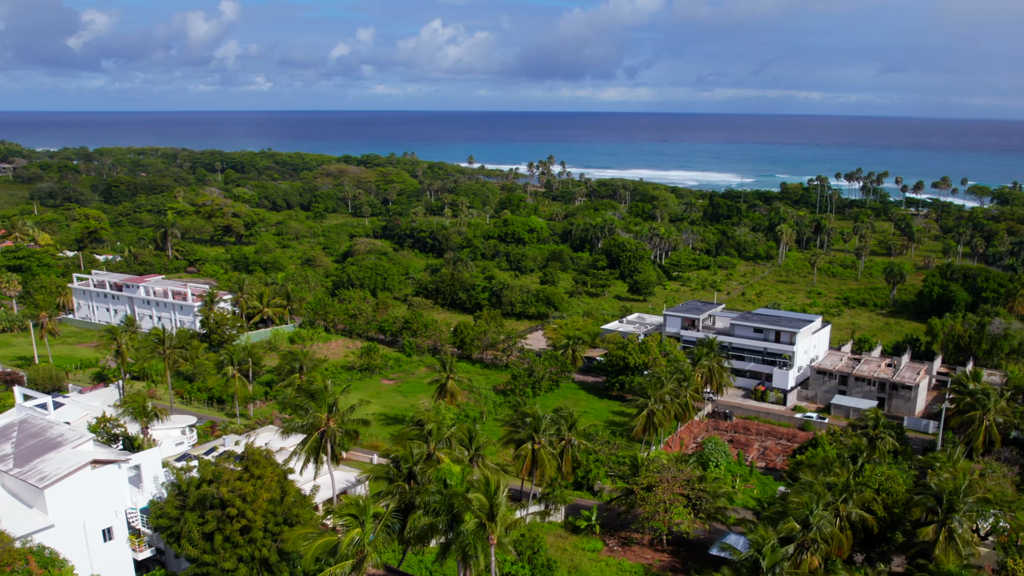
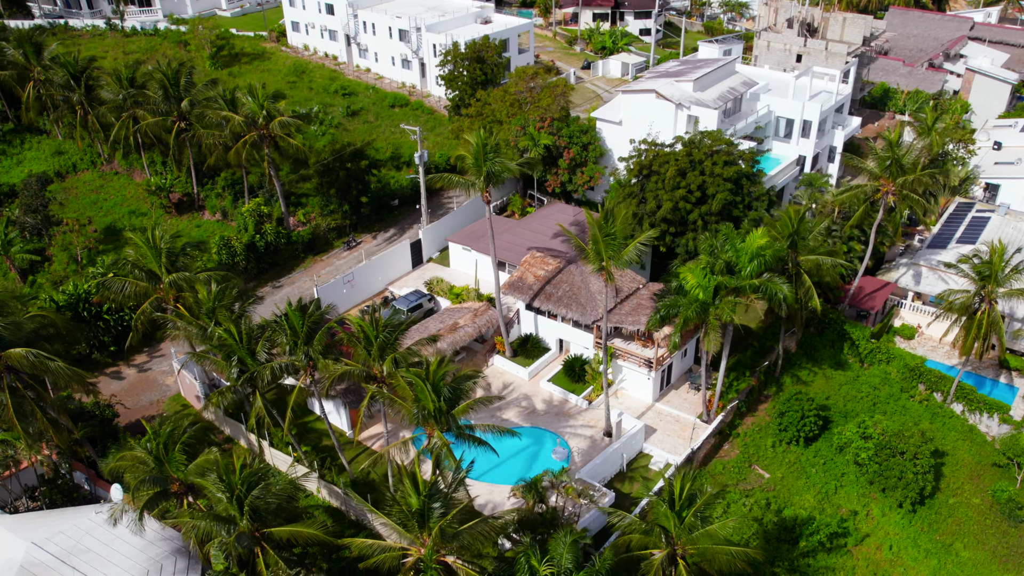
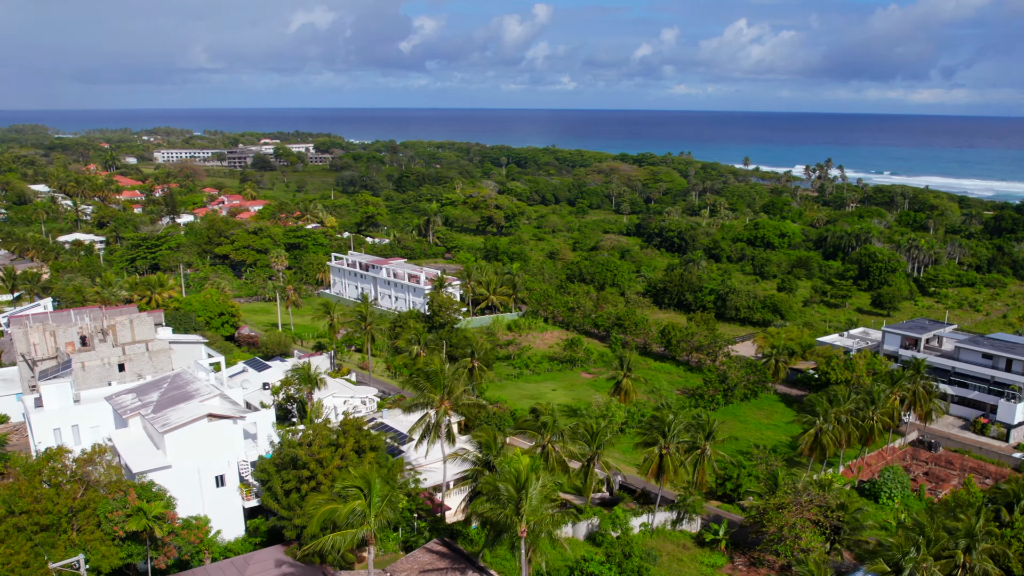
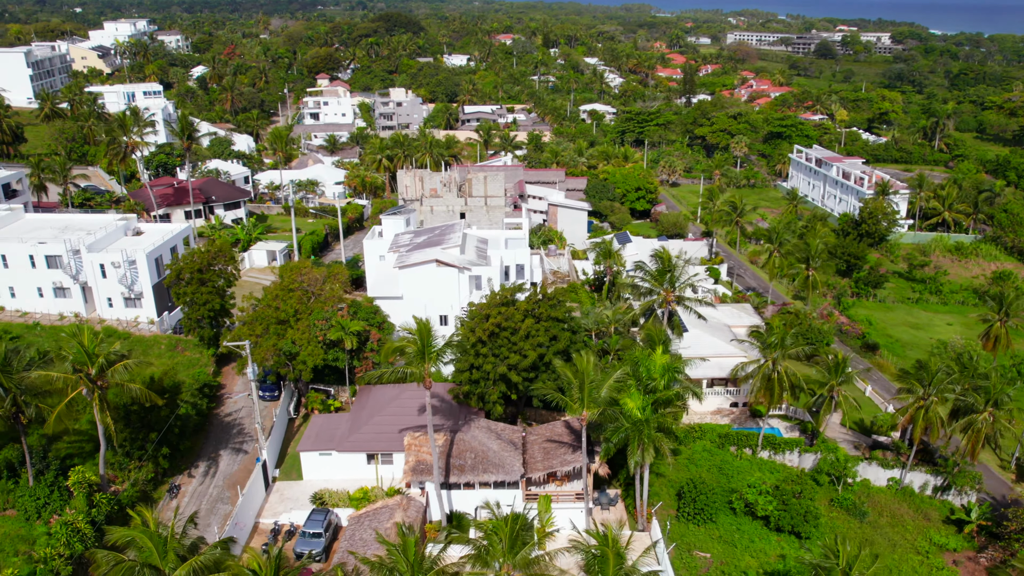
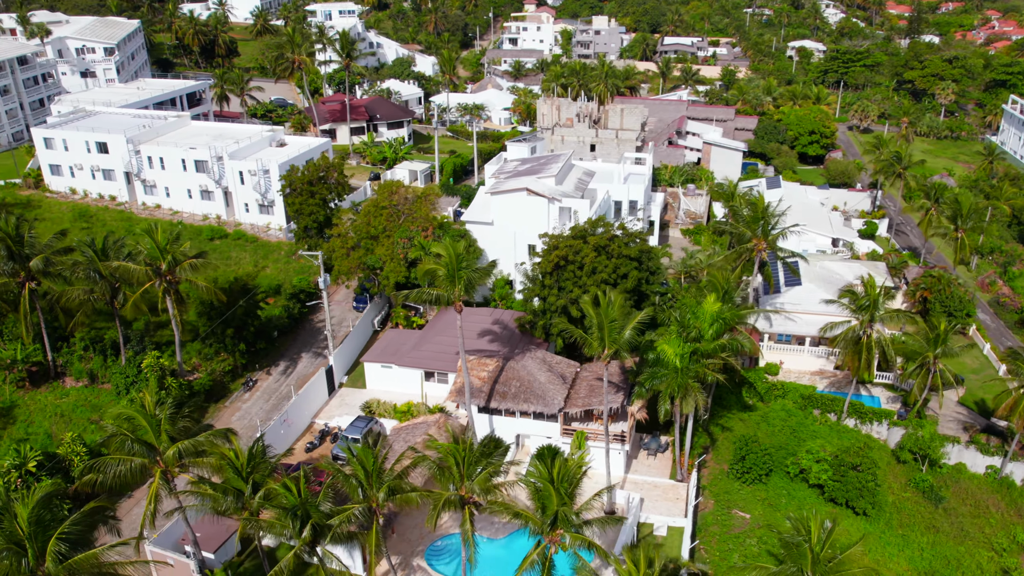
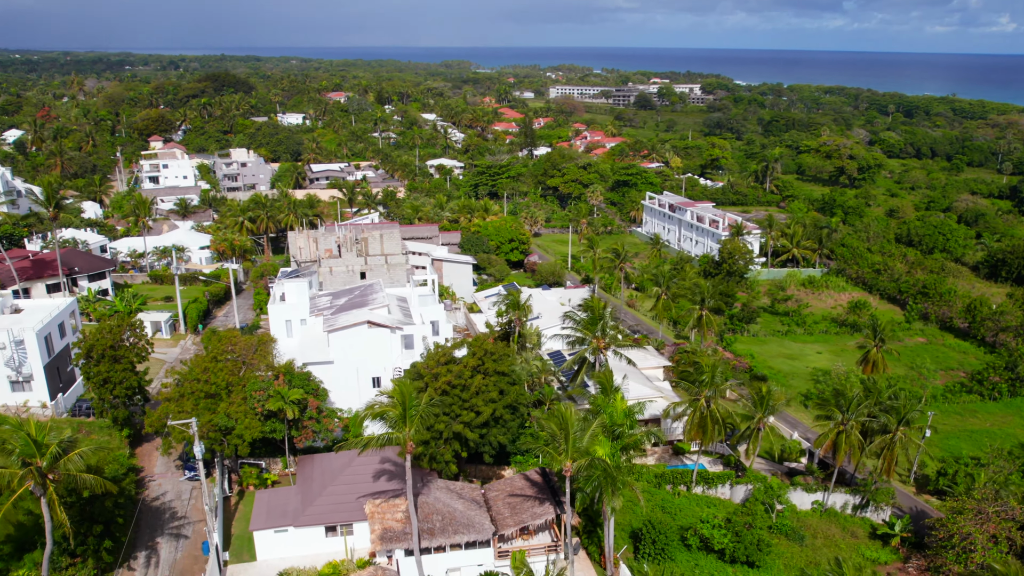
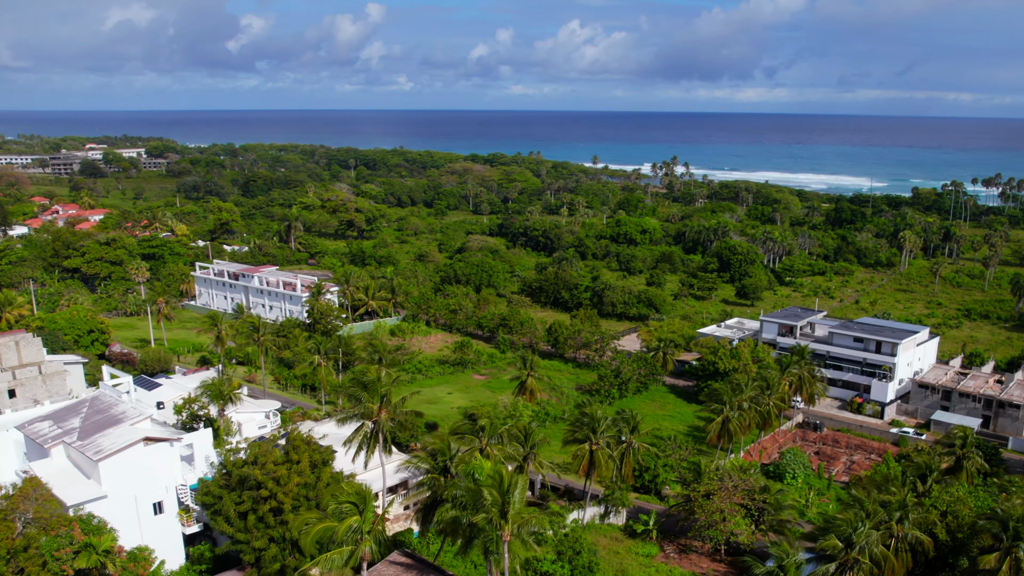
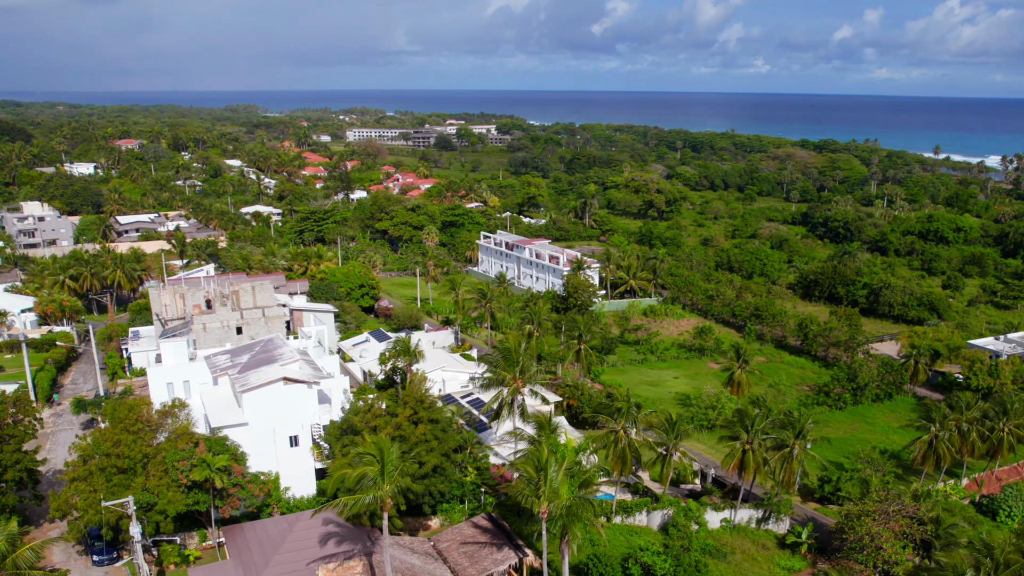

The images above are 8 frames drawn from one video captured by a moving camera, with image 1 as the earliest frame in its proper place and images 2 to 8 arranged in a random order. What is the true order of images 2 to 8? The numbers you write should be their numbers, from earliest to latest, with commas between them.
7, 3, 8, 6, 4, 5, 2
